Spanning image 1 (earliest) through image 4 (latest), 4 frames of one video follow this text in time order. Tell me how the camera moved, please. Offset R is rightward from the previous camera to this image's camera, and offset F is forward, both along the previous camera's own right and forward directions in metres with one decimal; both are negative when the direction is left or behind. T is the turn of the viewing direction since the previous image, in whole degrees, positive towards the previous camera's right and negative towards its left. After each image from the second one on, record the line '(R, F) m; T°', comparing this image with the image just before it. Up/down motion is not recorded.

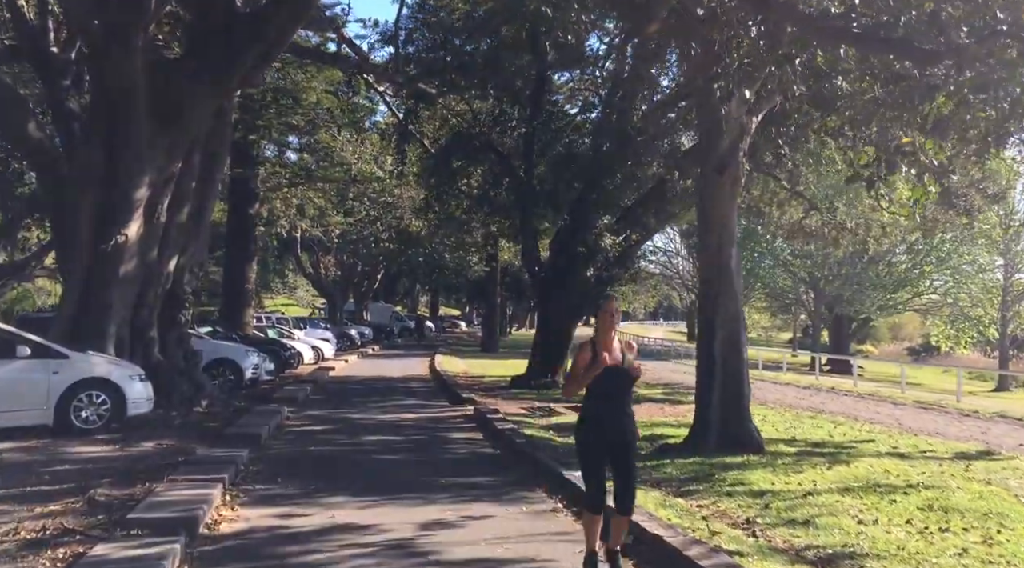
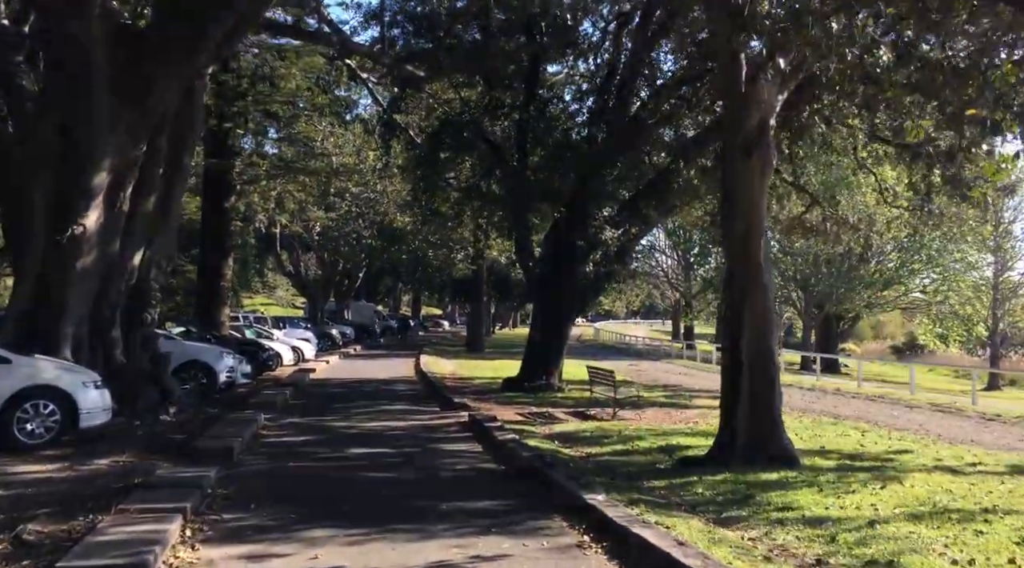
(-0.2, +1.2) m; +1°
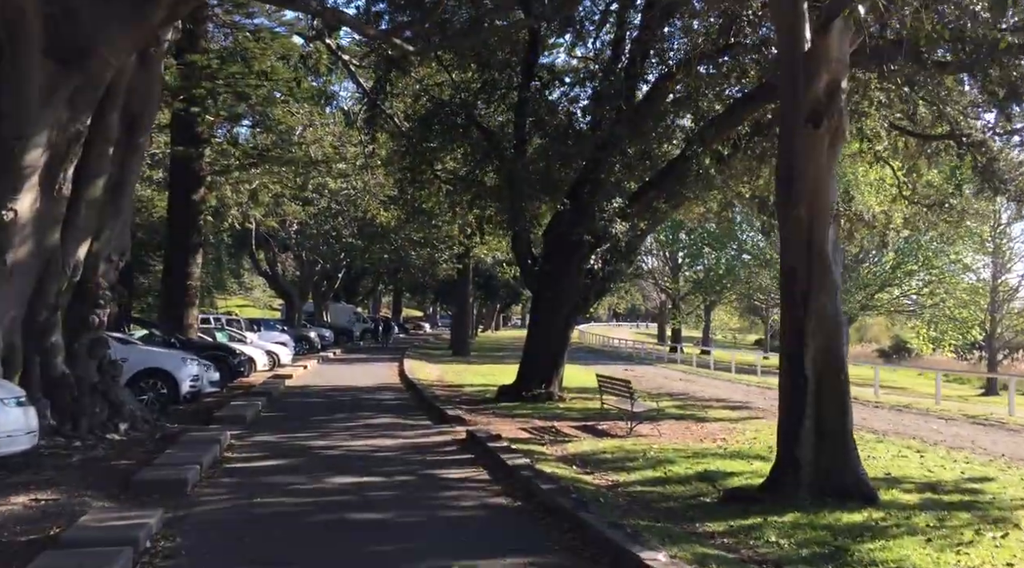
(-0.3, +1.7) m; +1°
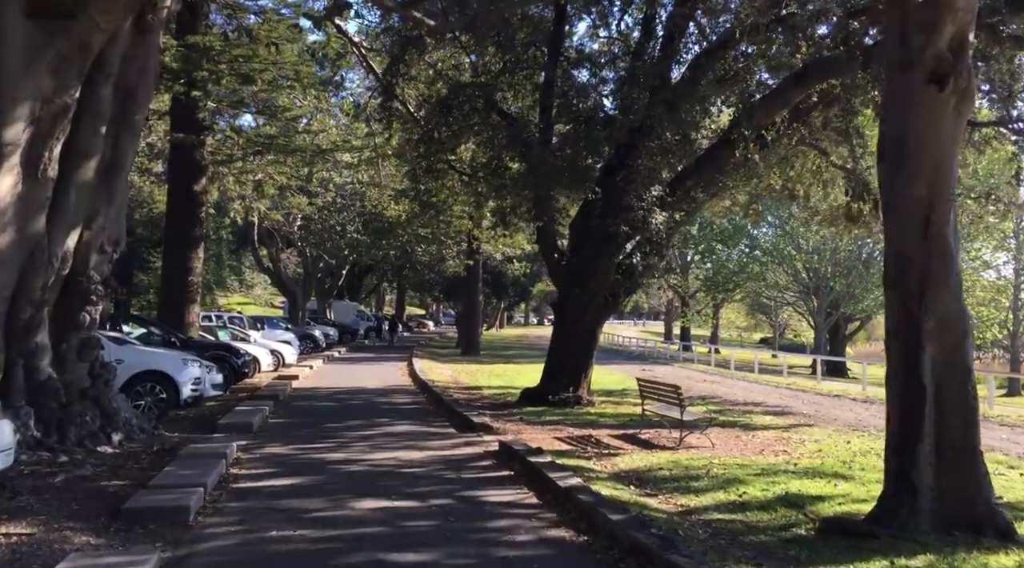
(-0.4, +1.3) m; 0°
